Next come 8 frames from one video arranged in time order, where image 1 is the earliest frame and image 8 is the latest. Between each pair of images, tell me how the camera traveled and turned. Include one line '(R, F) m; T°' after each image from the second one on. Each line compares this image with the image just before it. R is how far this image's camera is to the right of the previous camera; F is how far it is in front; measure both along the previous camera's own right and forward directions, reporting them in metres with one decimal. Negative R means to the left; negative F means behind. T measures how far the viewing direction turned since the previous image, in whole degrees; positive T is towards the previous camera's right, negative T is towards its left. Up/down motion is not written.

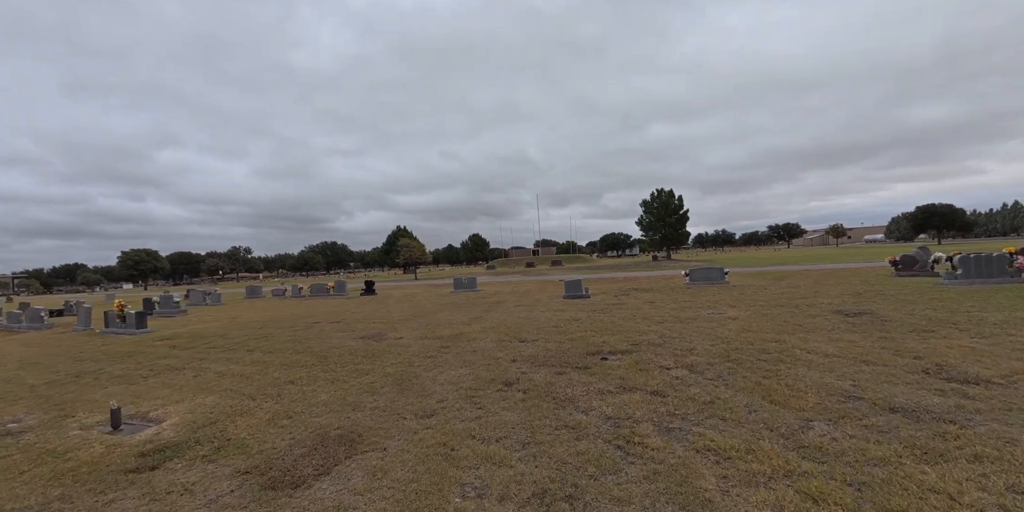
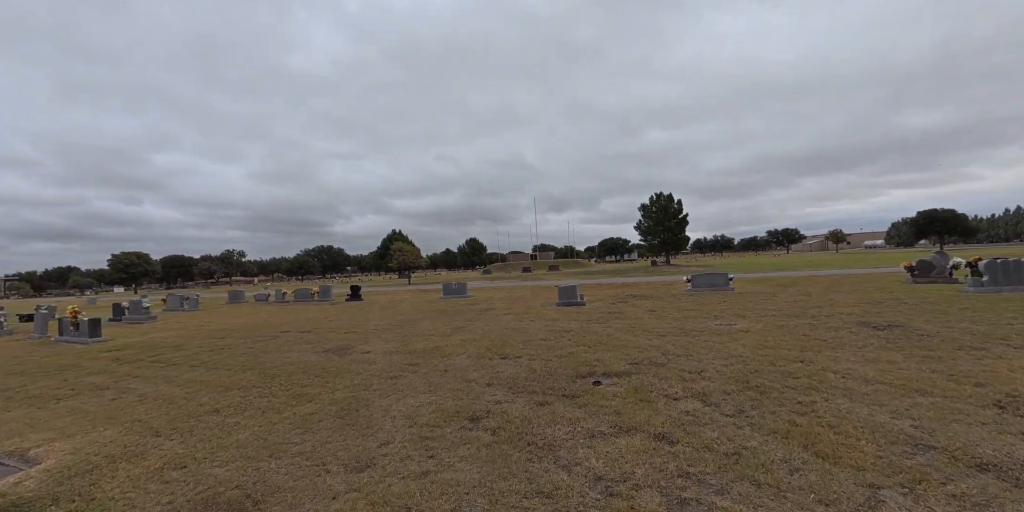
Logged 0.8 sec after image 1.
(+0.4, +1.4) m; 0°
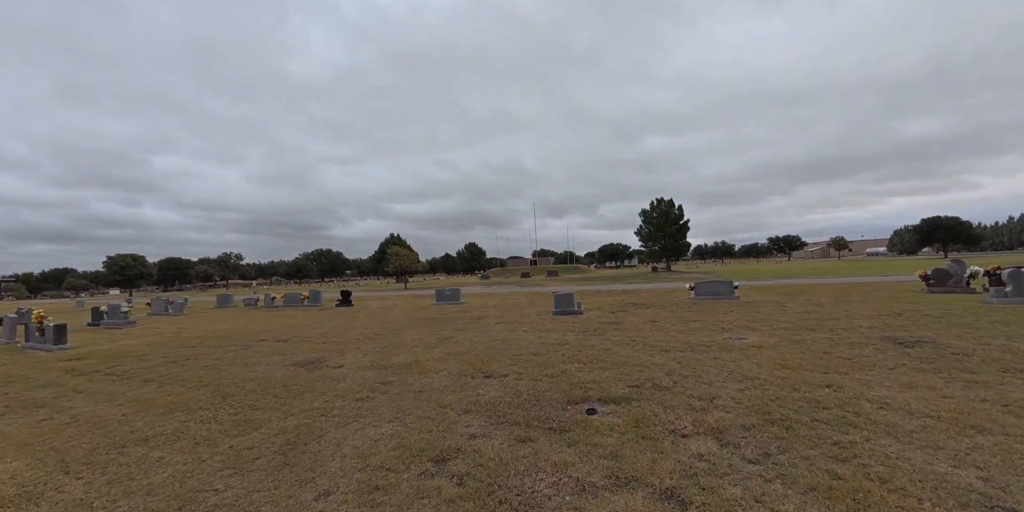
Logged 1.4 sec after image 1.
(+0.3, +1.0) m; 0°
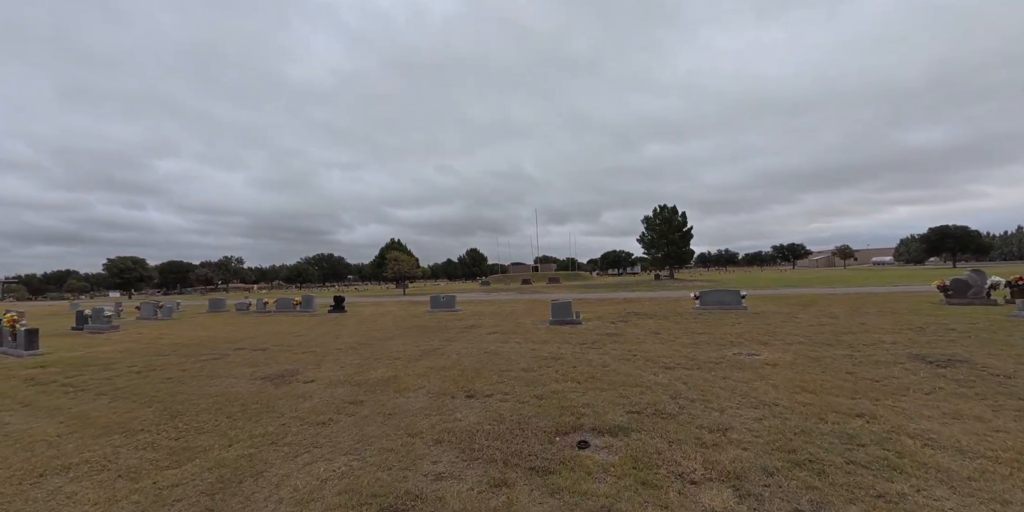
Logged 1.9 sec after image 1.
(+0.3, +0.8) m; 0°
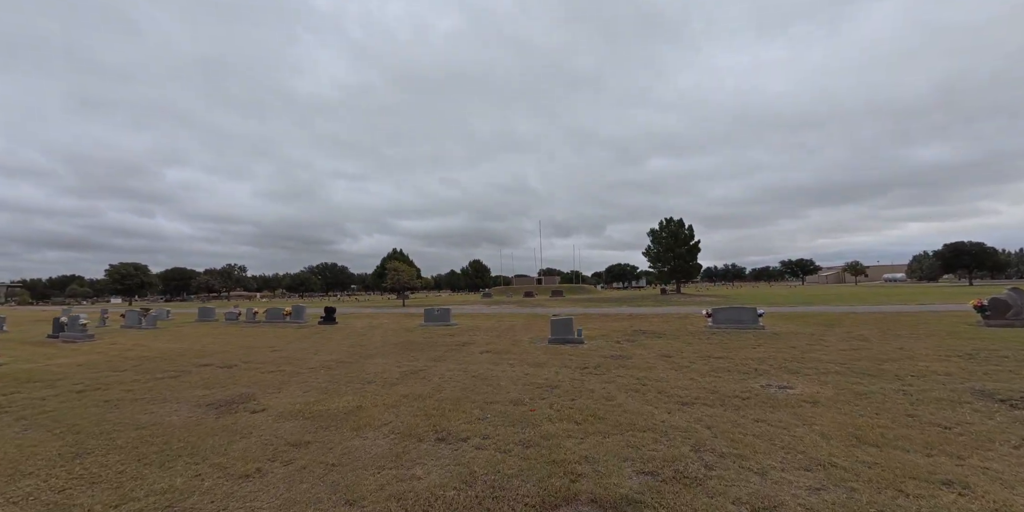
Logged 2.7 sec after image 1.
(+0.3, +1.3) m; -1°
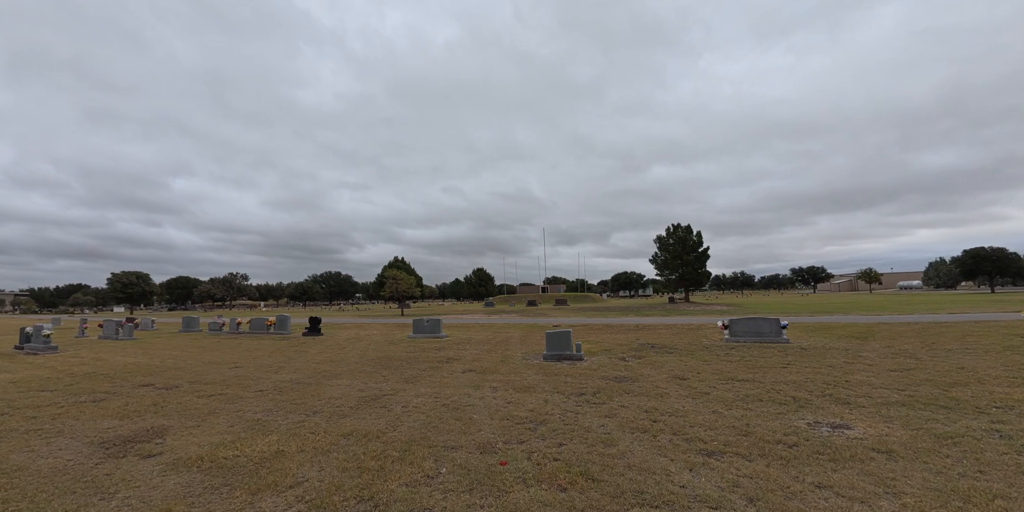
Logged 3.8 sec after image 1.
(+0.5, +1.7) m; -1°
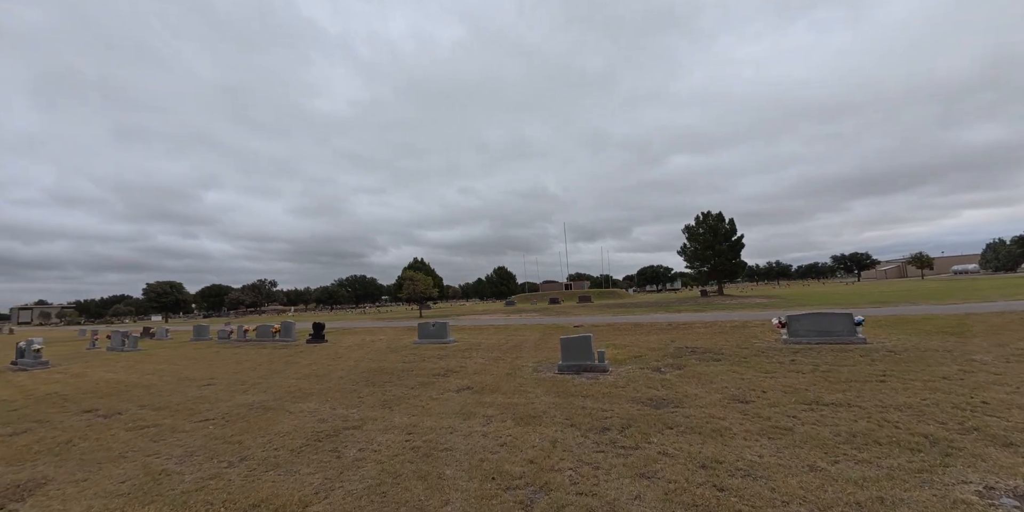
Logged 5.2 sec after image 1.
(+0.5, +2.2) m; -3°
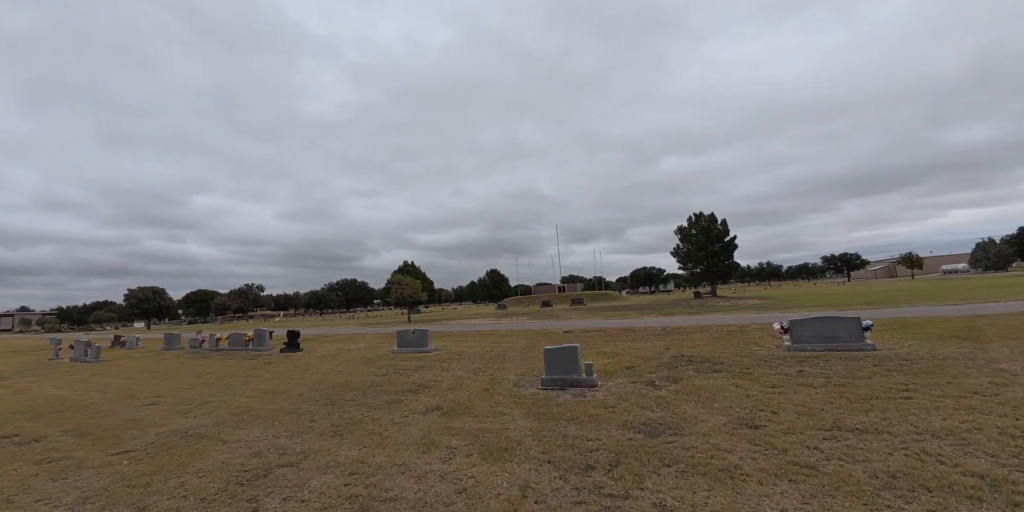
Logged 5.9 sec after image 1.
(+0.3, +1.1) m; +1°
